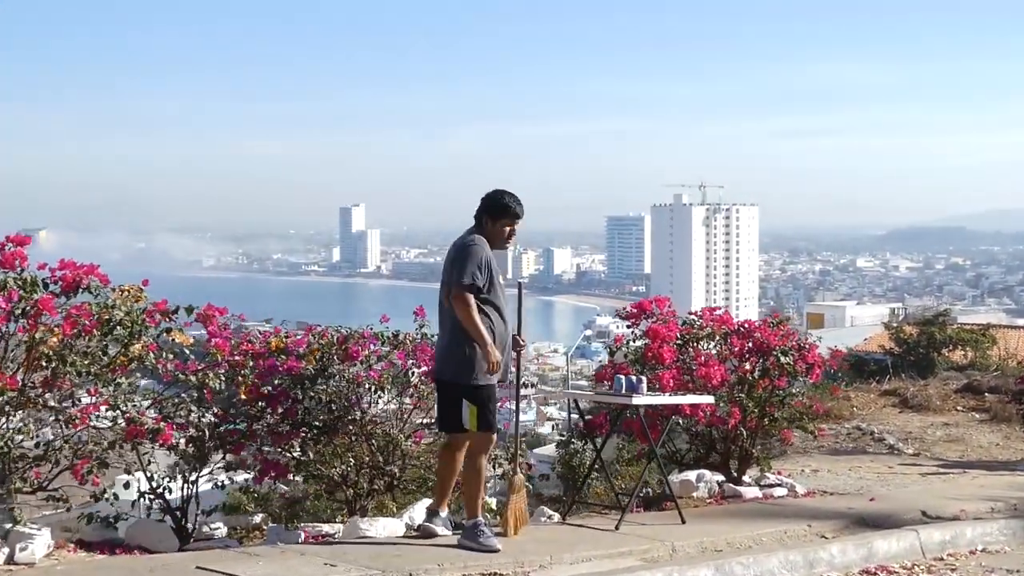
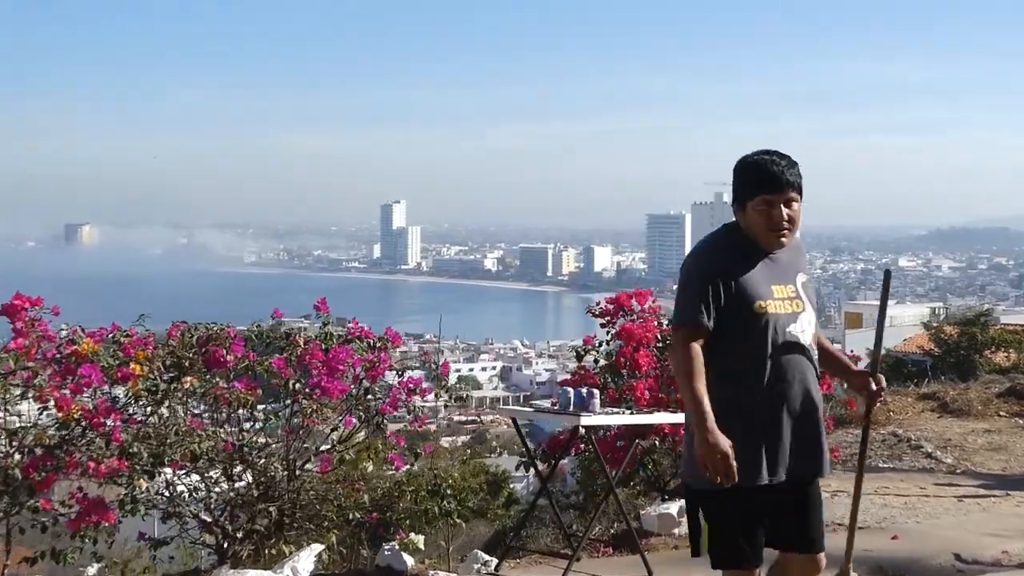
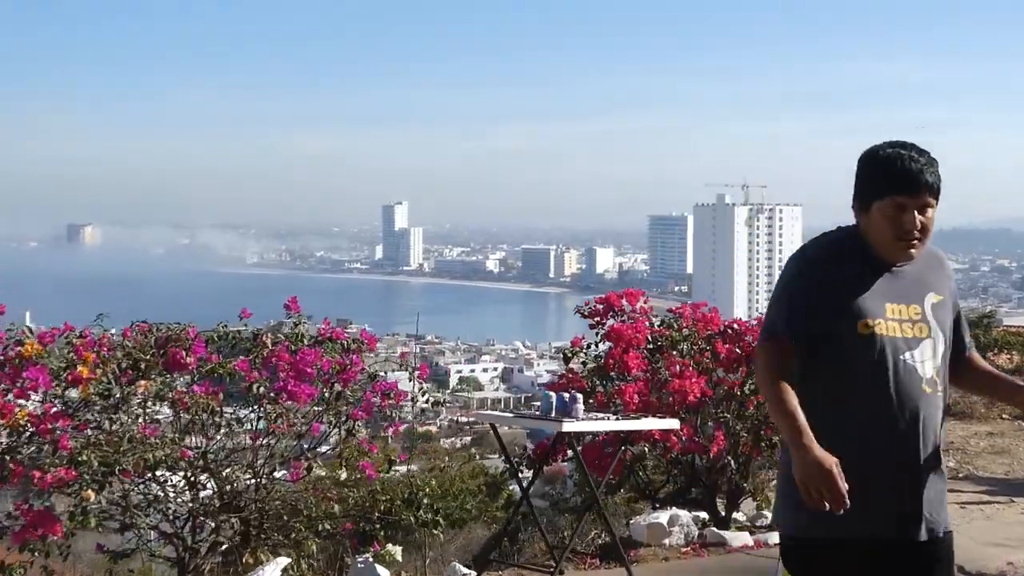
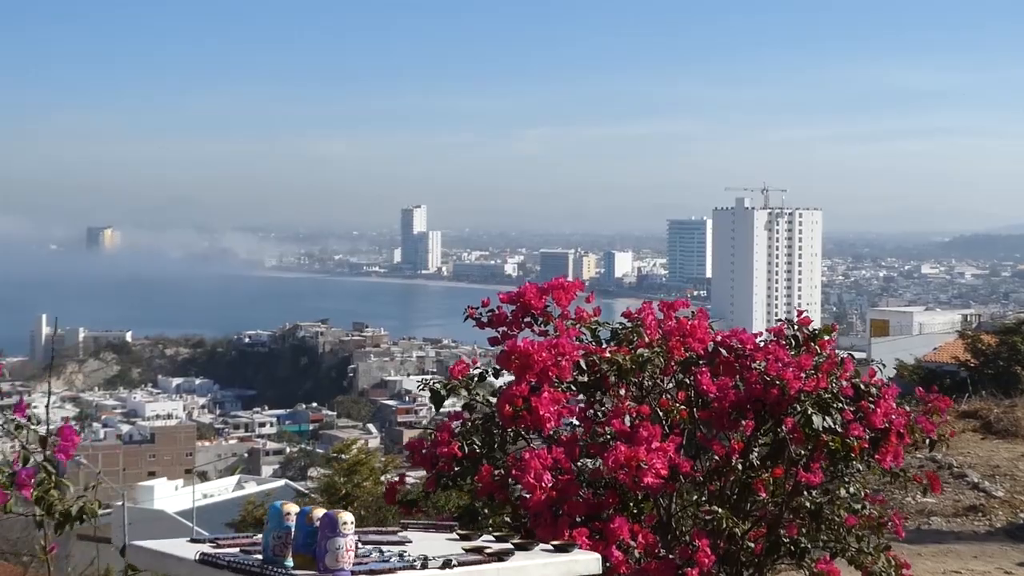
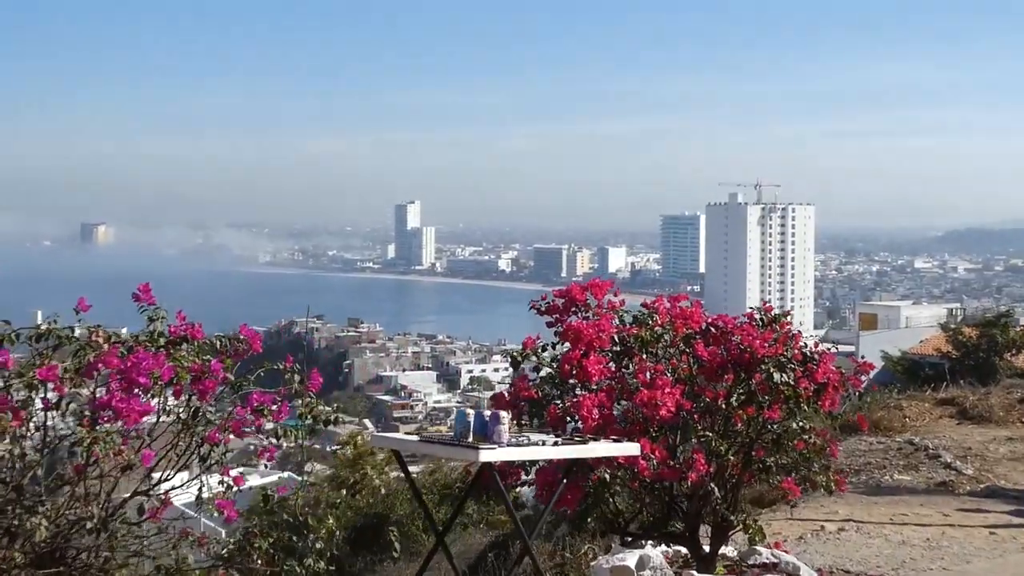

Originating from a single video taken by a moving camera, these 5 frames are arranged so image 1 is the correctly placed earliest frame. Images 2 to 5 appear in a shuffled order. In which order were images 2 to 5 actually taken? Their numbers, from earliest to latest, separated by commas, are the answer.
2, 3, 5, 4
